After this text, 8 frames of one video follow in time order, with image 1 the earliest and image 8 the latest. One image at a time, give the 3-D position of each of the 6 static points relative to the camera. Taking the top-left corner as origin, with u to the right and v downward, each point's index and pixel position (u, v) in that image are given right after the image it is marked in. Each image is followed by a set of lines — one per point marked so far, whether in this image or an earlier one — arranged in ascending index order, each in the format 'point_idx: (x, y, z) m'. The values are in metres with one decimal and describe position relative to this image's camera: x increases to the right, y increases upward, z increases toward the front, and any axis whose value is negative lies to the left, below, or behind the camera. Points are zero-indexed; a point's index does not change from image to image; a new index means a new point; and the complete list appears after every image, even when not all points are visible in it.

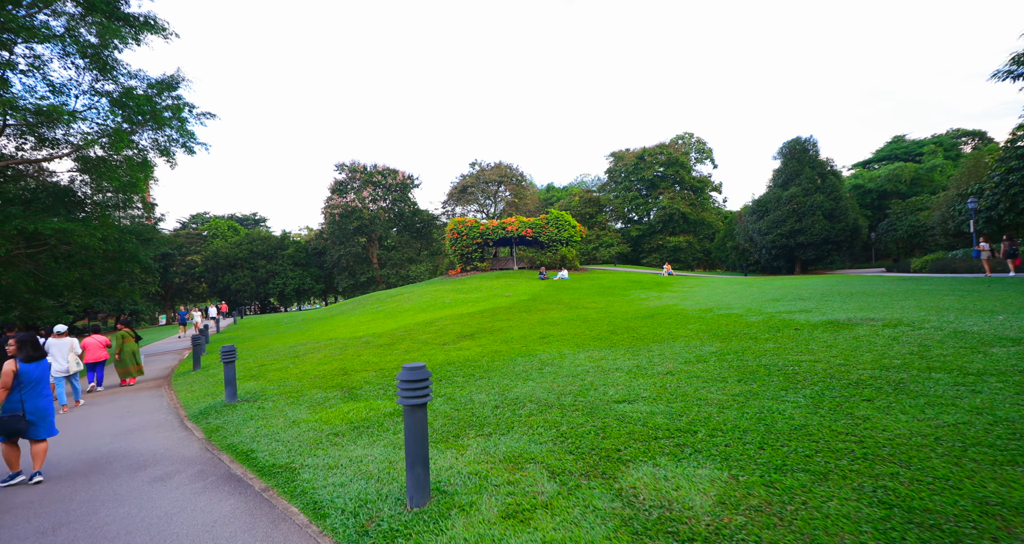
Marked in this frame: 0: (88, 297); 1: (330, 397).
0: (-14.3, -0.8, +16.0) m
1: (-2.3, -1.7, +6.1) m
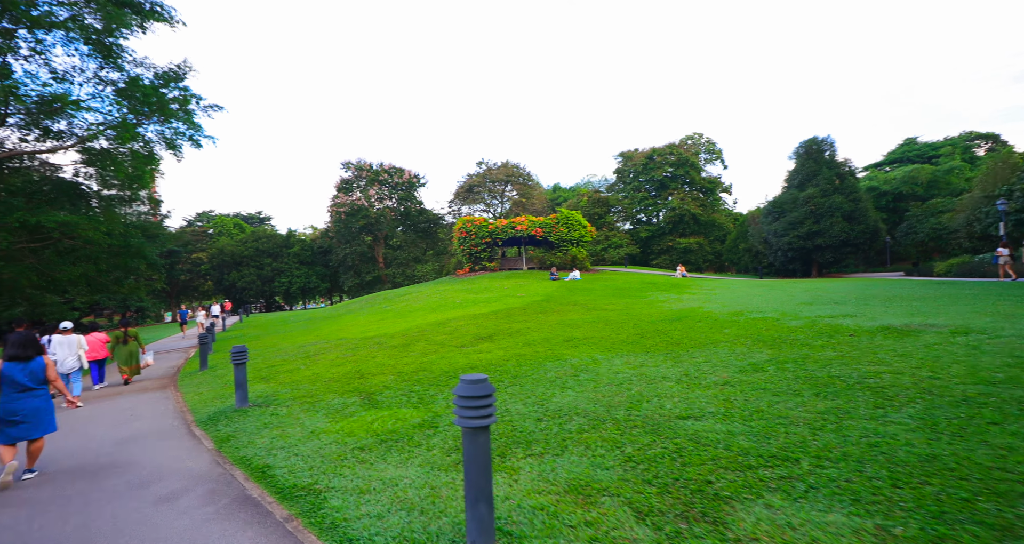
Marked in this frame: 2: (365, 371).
0: (-13.9, -0.7, +15.7) m
1: (-2.0, -1.6, +5.8) m
2: (-2.6, -1.7, +8.3) m
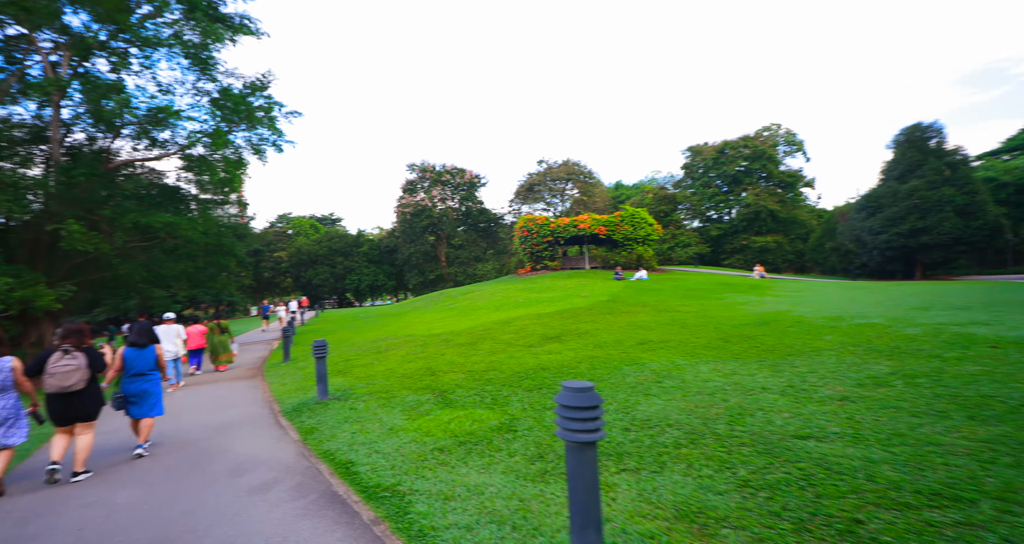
0: (-11.6, -0.5, +17.2) m
1: (-1.1, -1.6, +5.8) m
2: (-1.4, -1.7, +8.4) m
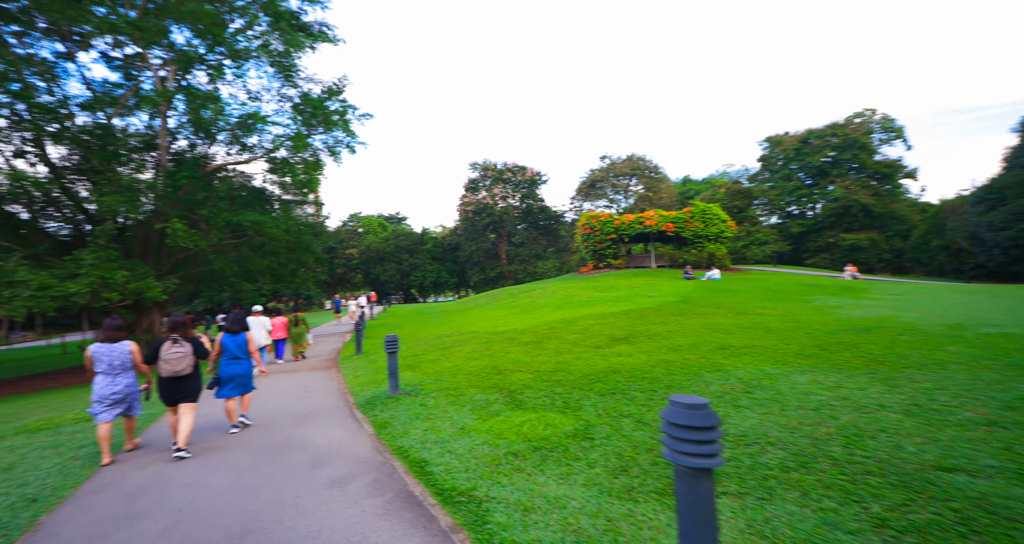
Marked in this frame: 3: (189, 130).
0: (-9.2, -0.4, +18.3) m
1: (-0.2, -1.6, +5.7) m
2: (-0.2, -1.7, +8.3) m
3: (-10.8, +4.6, +15.7) m
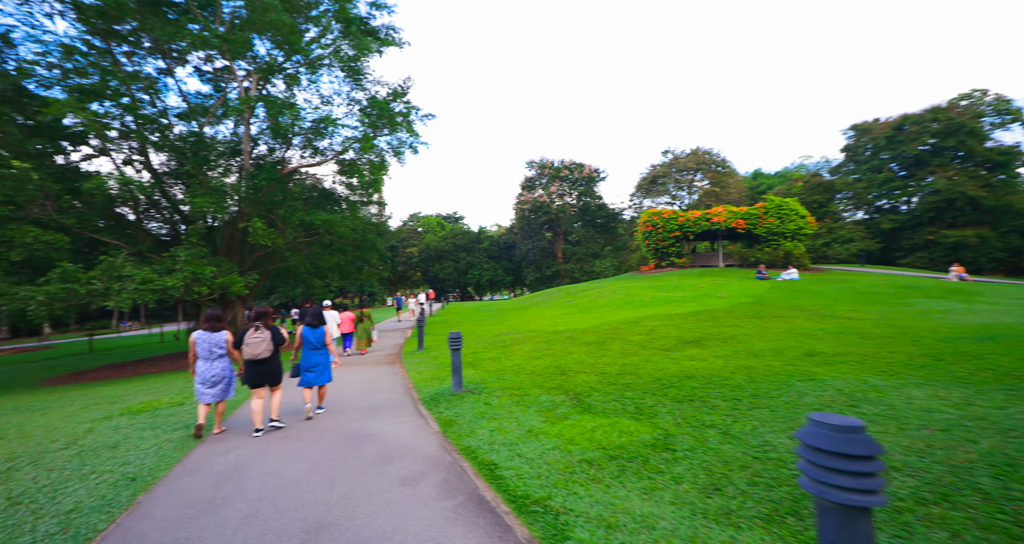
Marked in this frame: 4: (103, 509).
0: (-6.9, -0.3, +19.1) m
1: (+0.5, -1.5, +5.5) m
2: (+0.9, -1.6, +8.1) m
3: (-8.7, +4.8, +16.7) m
4: (-3.2, -1.9, +3.7) m
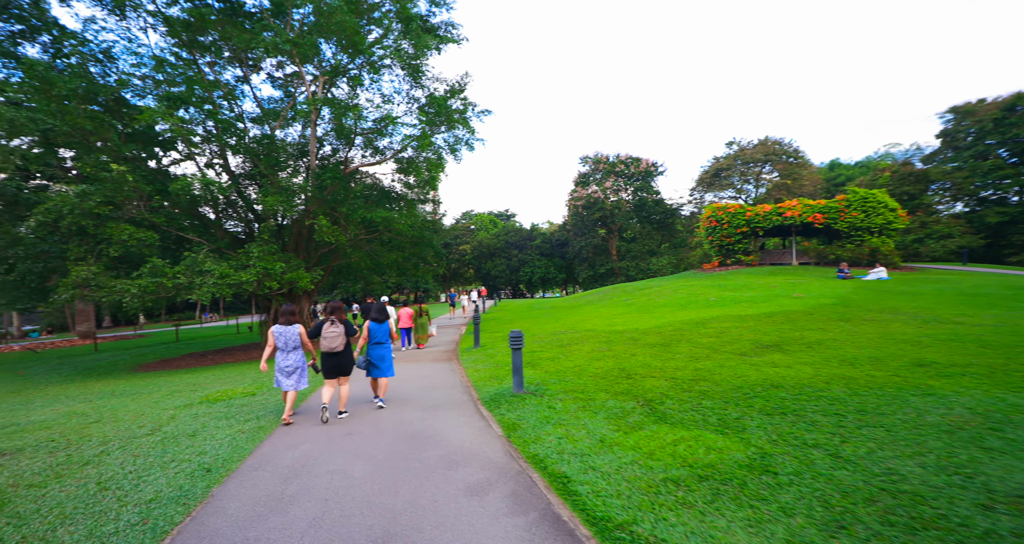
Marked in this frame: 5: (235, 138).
0: (-4.5, -0.1, +19.5) m
1: (+1.3, -1.5, +5.1) m
2: (+1.9, -1.6, +7.7) m
3: (-6.6, +4.9, +17.2) m
4: (-2.6, -1.8, +3.8) m
5: (-9.5, +4.5, +16.3) m
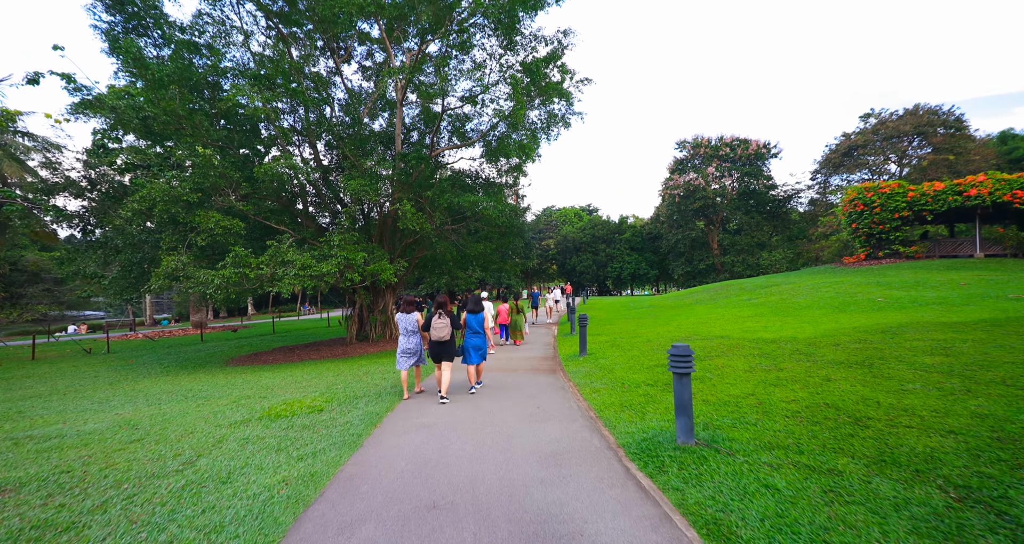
0: (-0.7, +0.2, +17.7) m
1: (+2.5, -1.4, +2.6) m
2: (+3.6, -1.4, +5.0) m
3: (-3.1, +5.2, +15.8) m
4: (-1.6, -1.7, +1.9) m
5: (-6.2, +4.7, +15.4) m
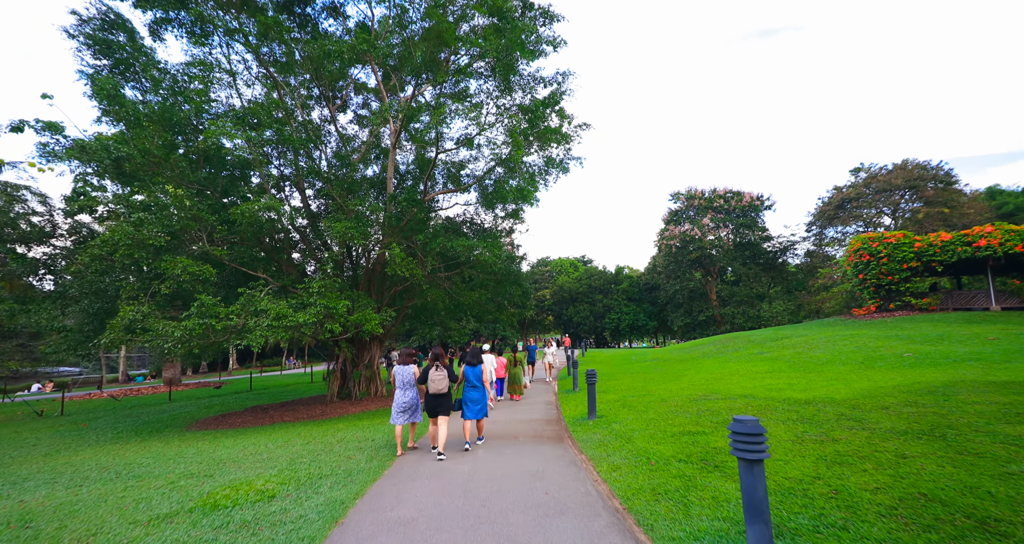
0: (-0.8, -1.6, +16.6) m
1: (+2.6, -1.5, +1.4) m
2: (+3.6, -1.8, +3.7) m
3: (-3.2, +3.5, +15.2) m
4: (-1.5, -1.7, +0.6) m
5: (-6.2, +3.2, +14.7) m
